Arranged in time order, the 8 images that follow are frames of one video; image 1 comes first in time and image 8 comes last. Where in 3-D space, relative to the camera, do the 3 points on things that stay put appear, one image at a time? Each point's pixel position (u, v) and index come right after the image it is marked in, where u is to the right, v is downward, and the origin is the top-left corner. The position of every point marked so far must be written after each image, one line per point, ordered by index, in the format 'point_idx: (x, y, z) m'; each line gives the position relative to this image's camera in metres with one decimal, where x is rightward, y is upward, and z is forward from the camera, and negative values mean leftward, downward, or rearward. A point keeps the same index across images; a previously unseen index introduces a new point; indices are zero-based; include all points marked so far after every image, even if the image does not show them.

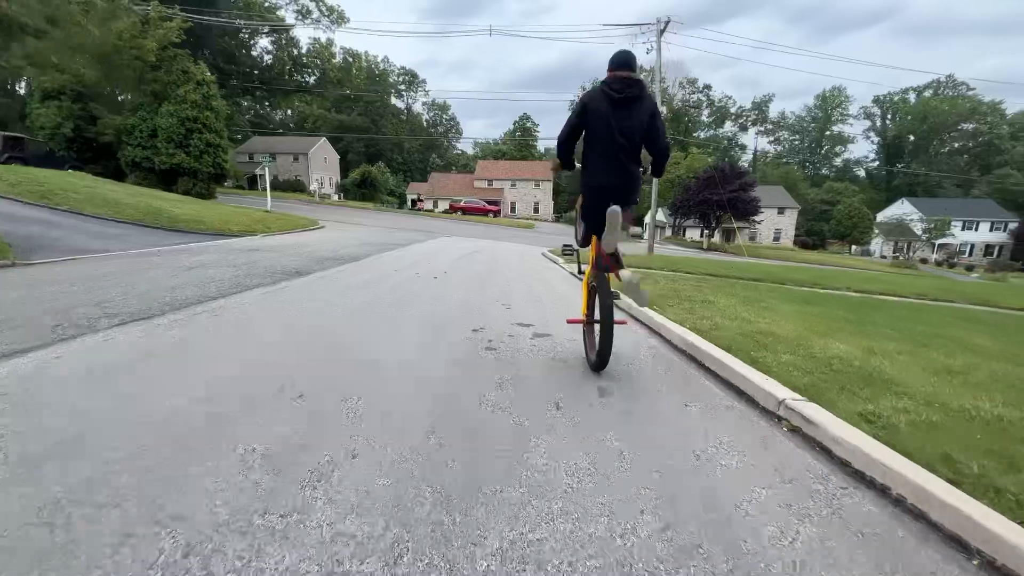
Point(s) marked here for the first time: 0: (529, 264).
0: (+0.7, +1.3, +19.5) m
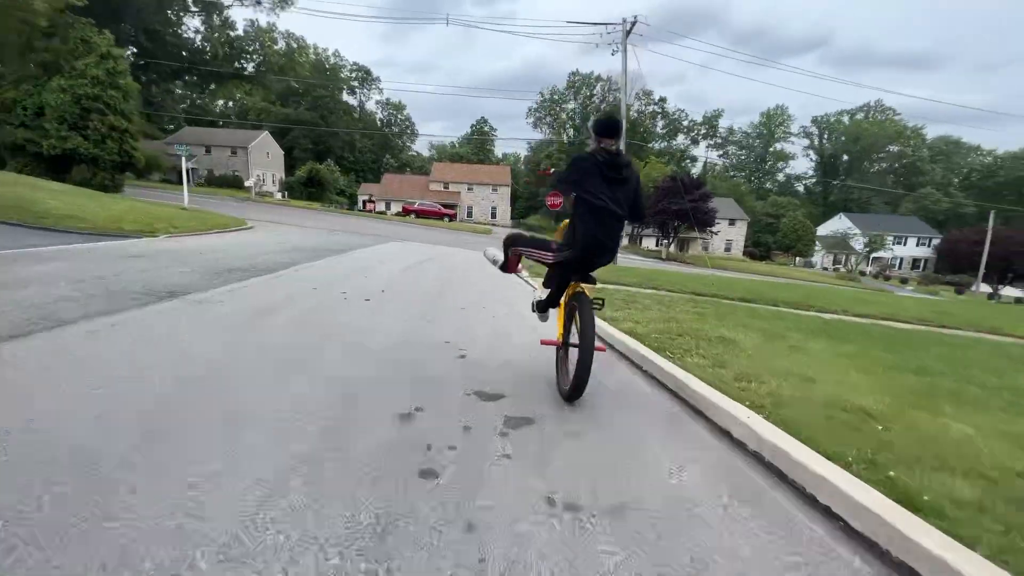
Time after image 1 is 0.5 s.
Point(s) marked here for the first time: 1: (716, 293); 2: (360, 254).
0: (-1.0, +0.8, +17.4) m
1: (+5.2, -0.1, +11.8) m
2: (-6.3, +1.6, +18.3) m
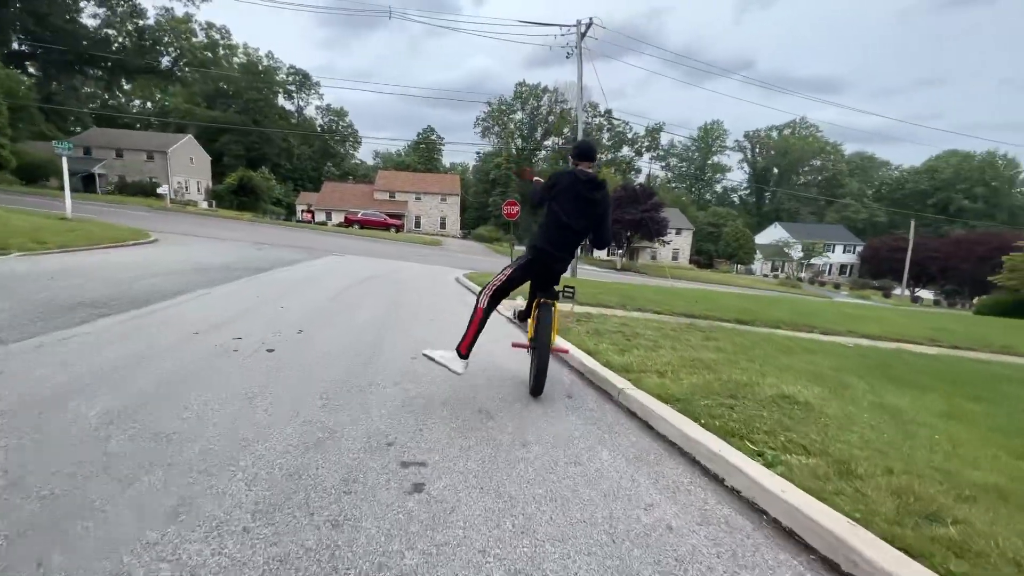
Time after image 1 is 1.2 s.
0: (-2.4, +0.1, +15.2) m
1: (+4.3, -0.6, +10.3) m
2: (-7.8, +0.8, +15.5) m
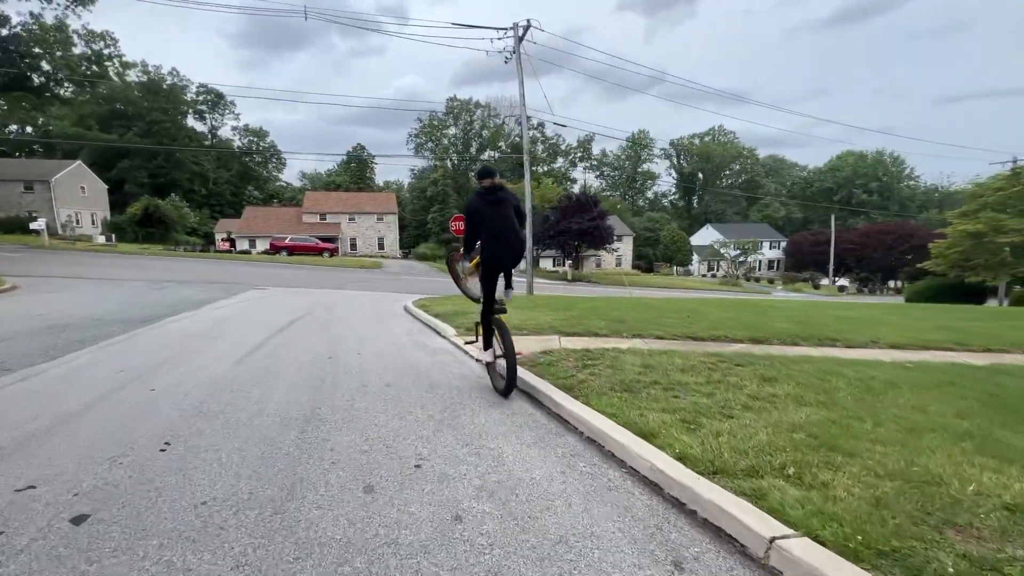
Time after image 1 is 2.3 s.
0: (-3.6, -0.9, +12.7) m
1: (+3.8, -0.9, +8.8) m
2: (-9.0, -0.6, +12.4) m
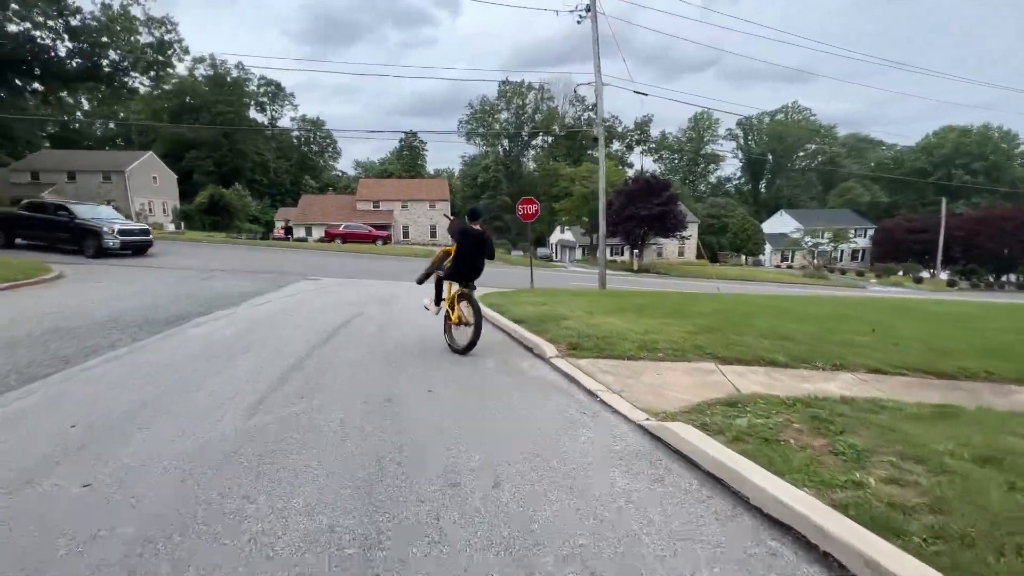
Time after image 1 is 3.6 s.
0: (-1.4, -0.8, +10.4) m
1: (+5.5, -1.0, +5.7) m
2: (-6.8, -0.4, +10.6) m
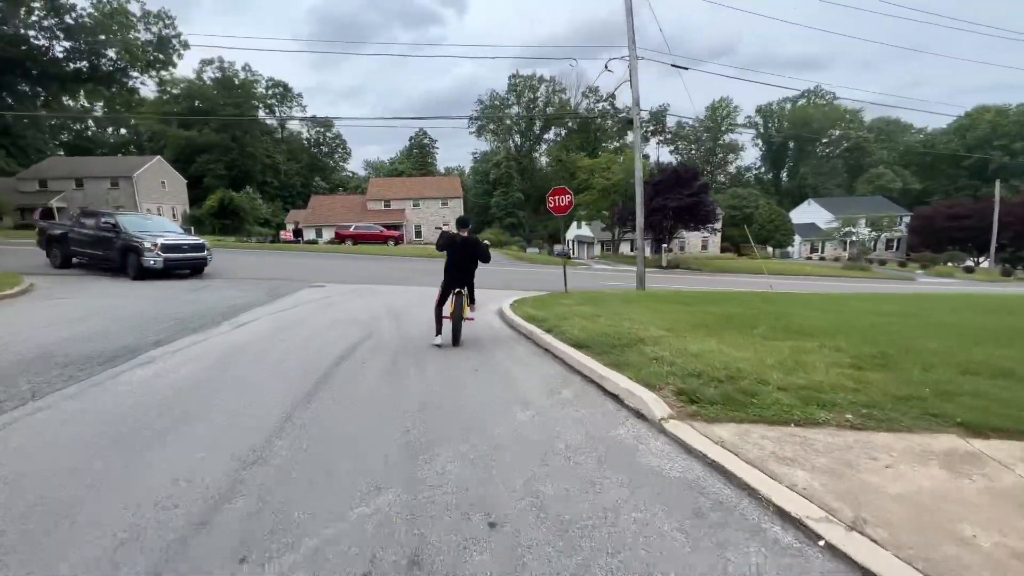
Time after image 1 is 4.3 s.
0: (-0.5, -1.0, +8.2) m
1: (+6.3, -1.1, +3.3) m
2: (-5.9, -0.8, +8.5) m
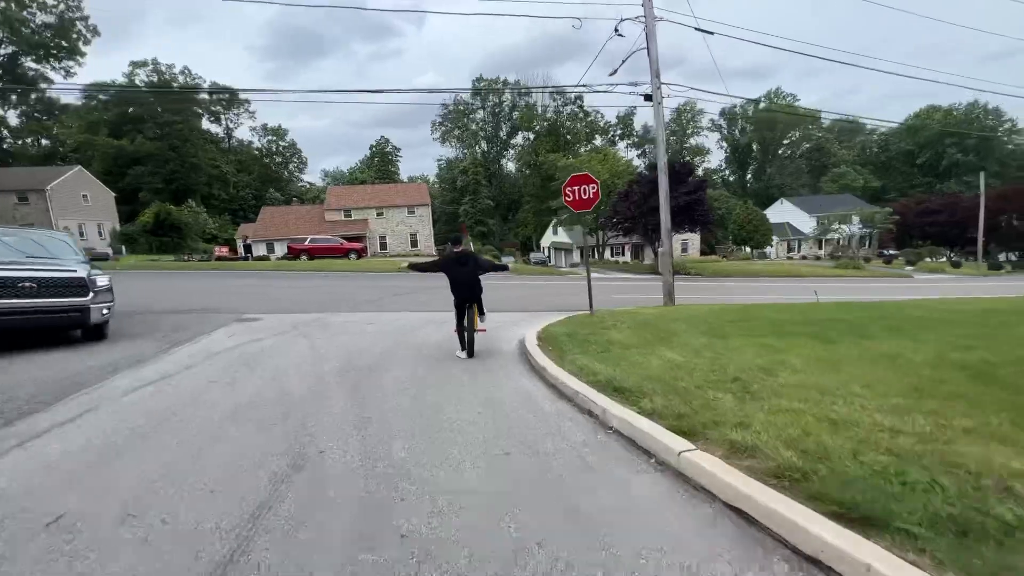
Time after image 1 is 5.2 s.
0: (+0.3, -1.5, +4.1) m
1: (+7.4, -1.2, -0.3) m
2: (-5.1, -1.5, +4.0) m
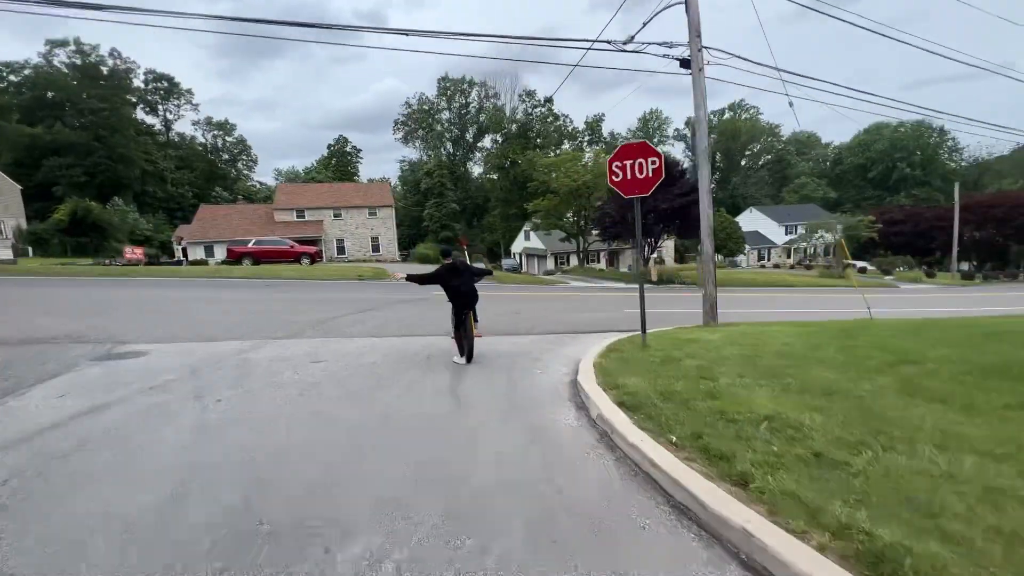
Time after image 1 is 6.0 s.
0: (+1.3, -1.7, +0.4) m
1: (+8.8, -1.4, -3.4) m
2: (-4.1, -1.7, -0.1) m
